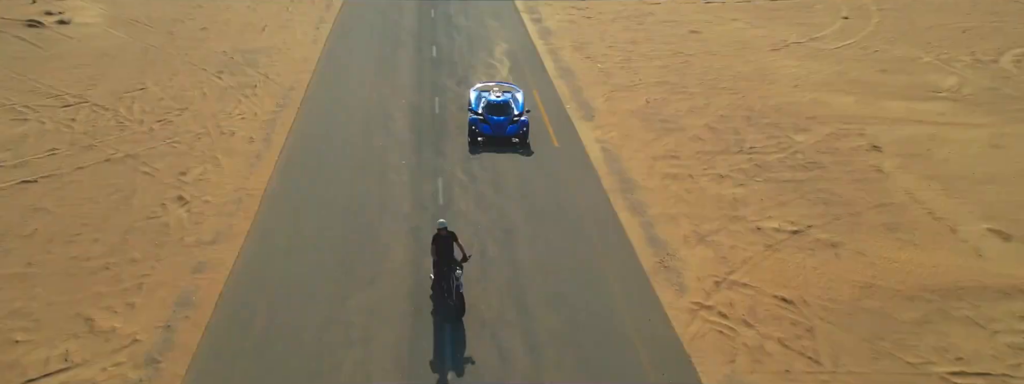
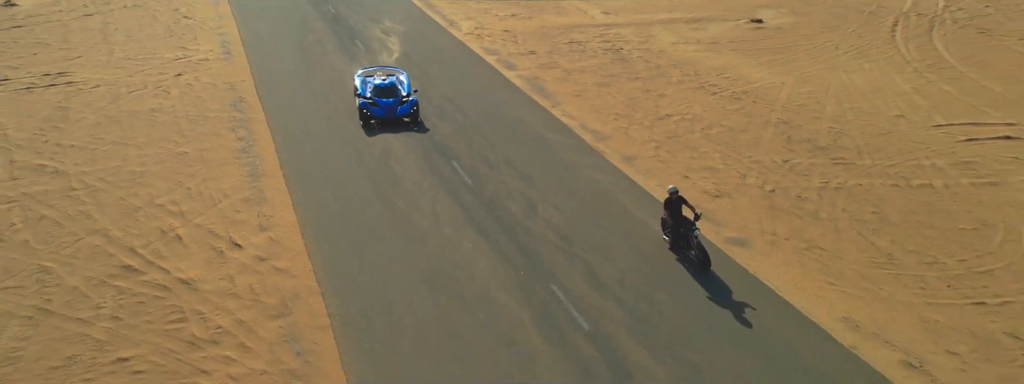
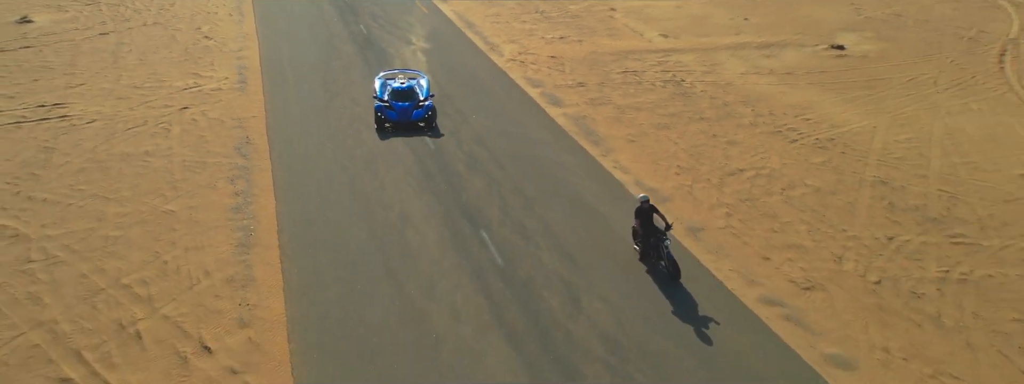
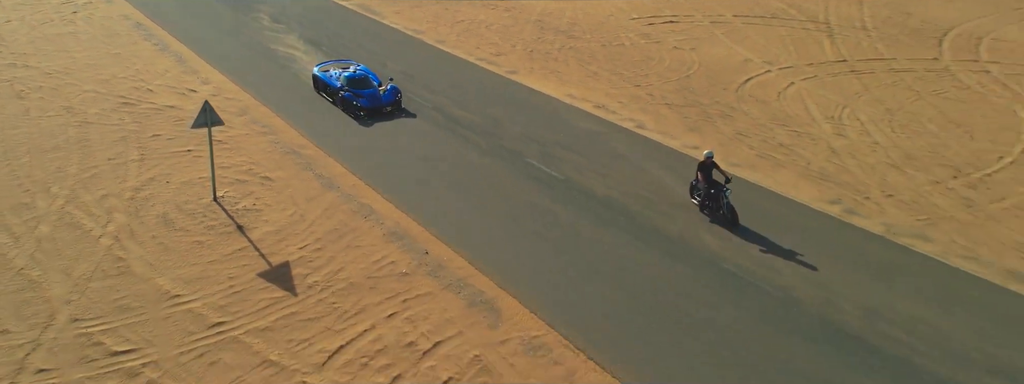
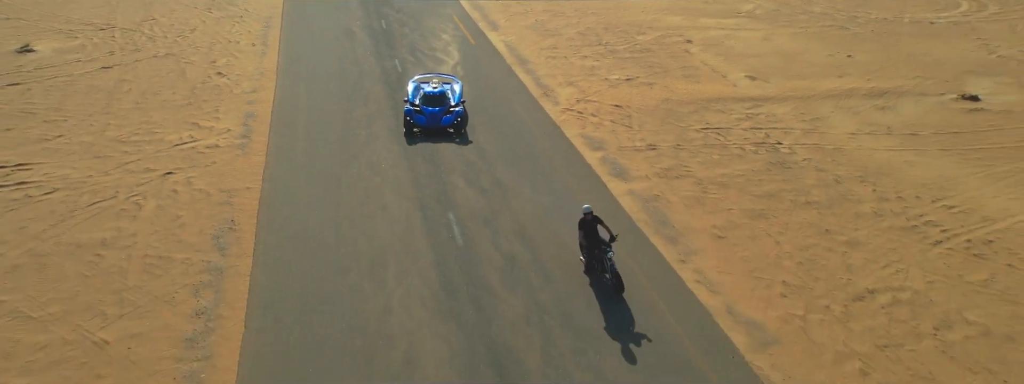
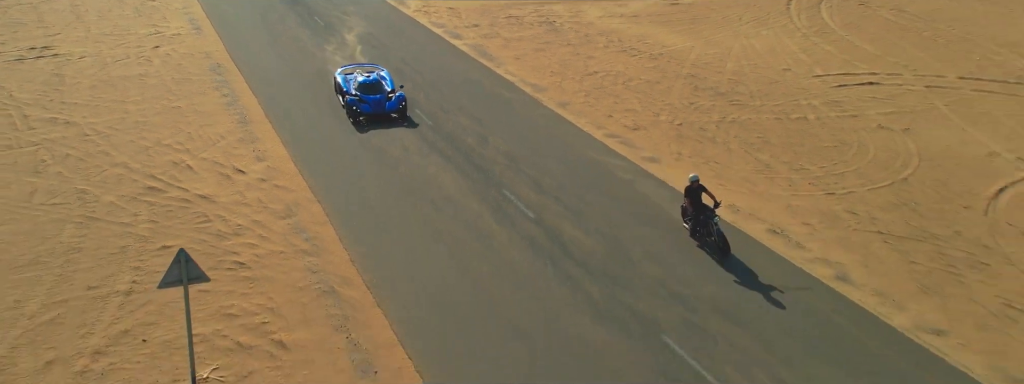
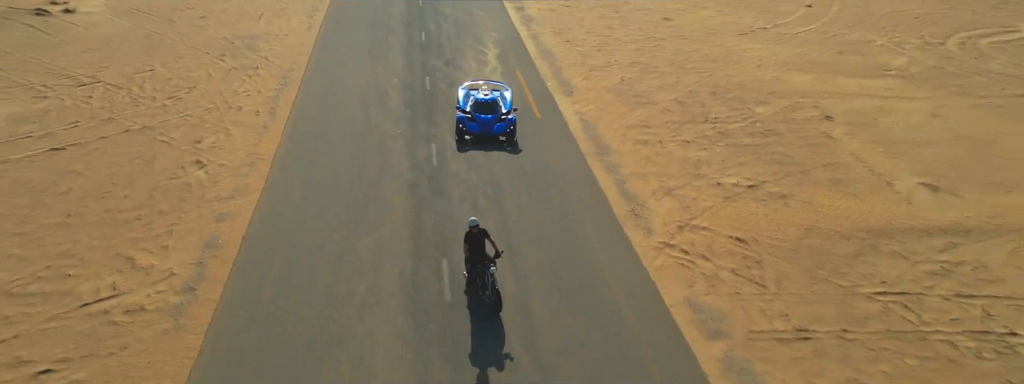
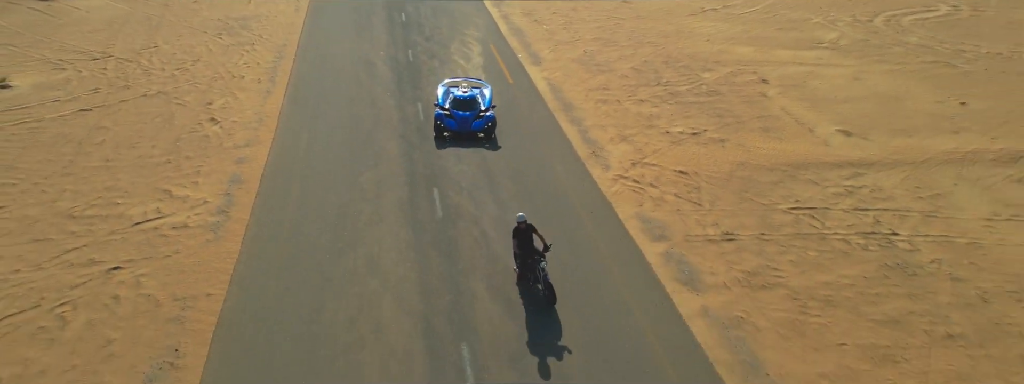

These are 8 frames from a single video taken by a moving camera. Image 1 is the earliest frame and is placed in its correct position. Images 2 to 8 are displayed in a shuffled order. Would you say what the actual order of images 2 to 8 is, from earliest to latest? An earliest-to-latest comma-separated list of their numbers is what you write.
7, 8, 5, 3, 2, 6, 4
